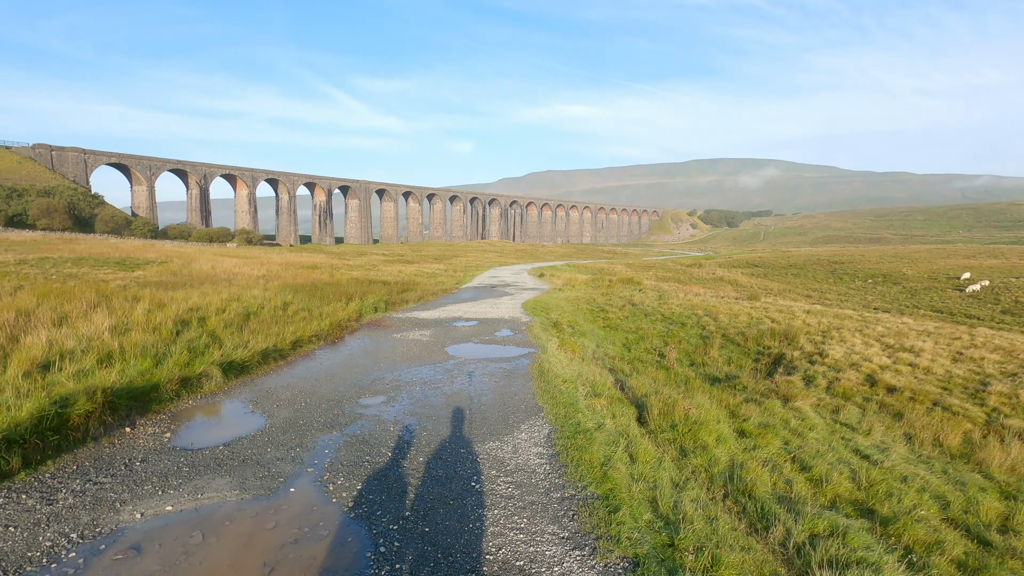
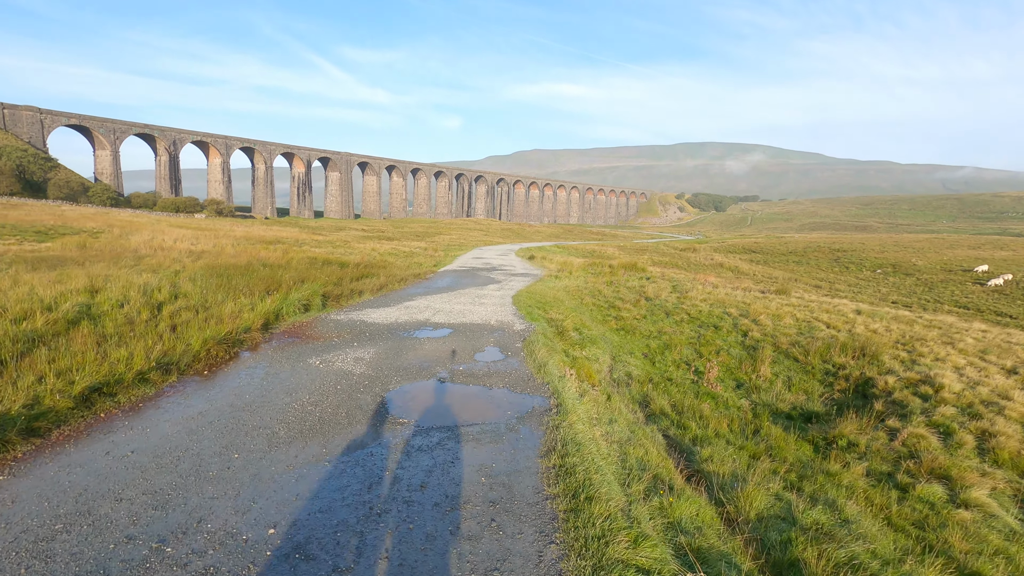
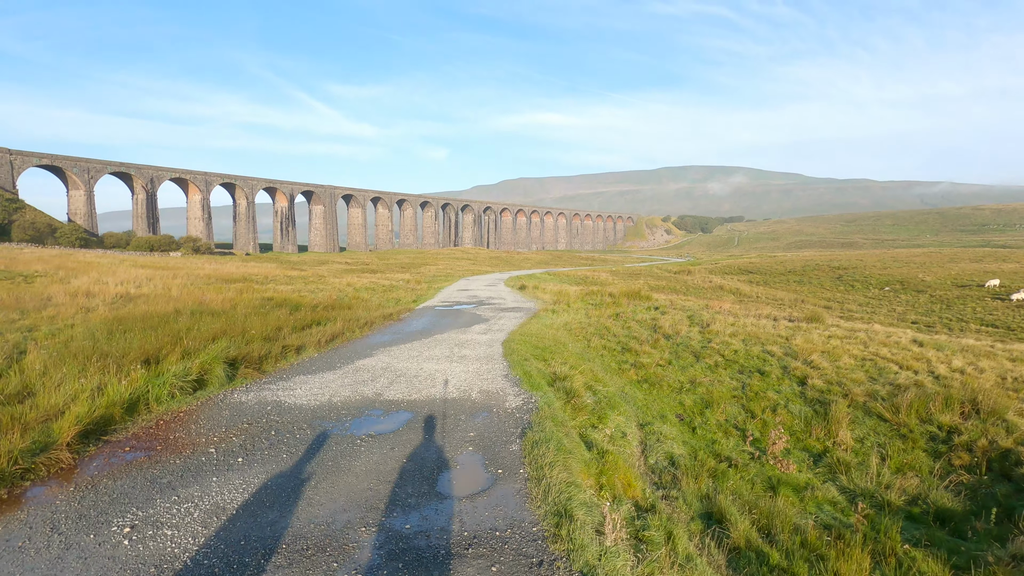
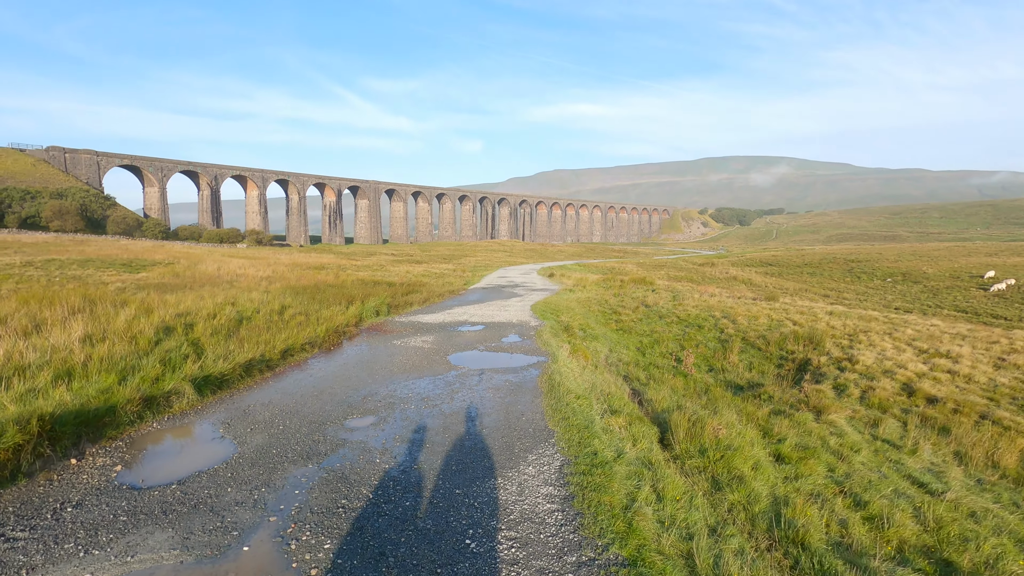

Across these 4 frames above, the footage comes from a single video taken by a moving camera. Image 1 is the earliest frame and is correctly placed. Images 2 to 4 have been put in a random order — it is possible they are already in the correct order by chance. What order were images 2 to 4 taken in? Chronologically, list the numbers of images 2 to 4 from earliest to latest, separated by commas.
4, 2, 3
